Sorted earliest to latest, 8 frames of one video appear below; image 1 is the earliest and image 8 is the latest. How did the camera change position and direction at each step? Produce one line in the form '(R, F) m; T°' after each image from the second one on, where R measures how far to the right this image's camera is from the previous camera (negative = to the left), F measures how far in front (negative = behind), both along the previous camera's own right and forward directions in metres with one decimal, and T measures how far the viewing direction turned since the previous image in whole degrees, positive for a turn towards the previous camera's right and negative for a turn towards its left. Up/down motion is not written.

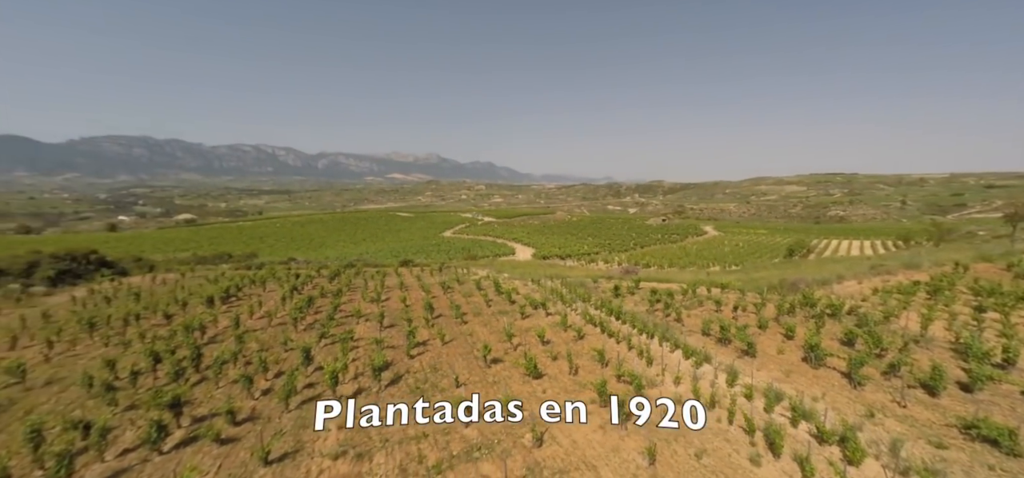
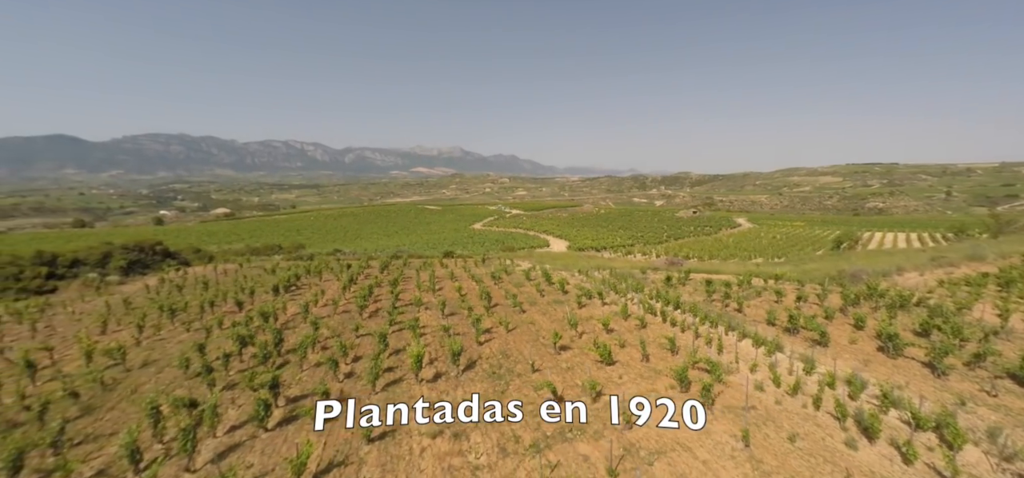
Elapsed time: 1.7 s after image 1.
(-2.3, -0.5) m; -3°
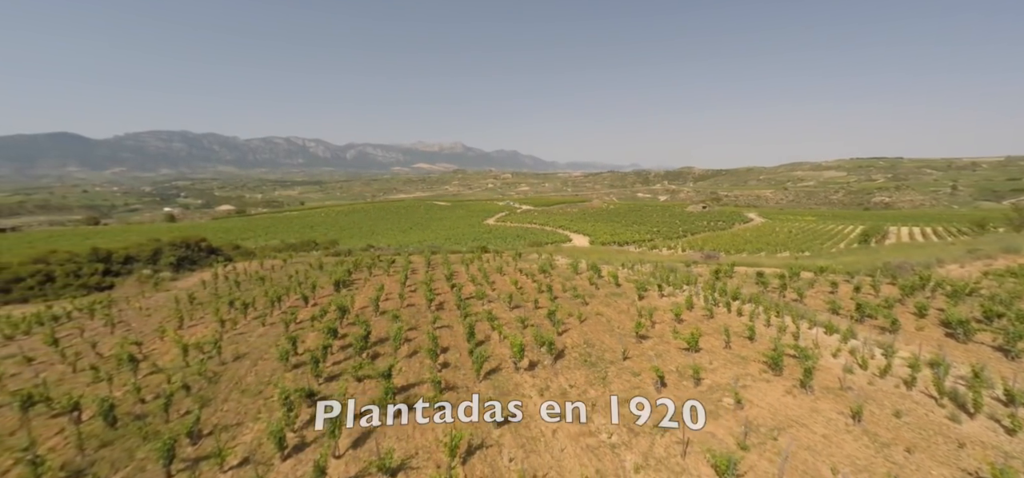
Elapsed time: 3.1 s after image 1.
(-4.1, -0.8) m; +1°
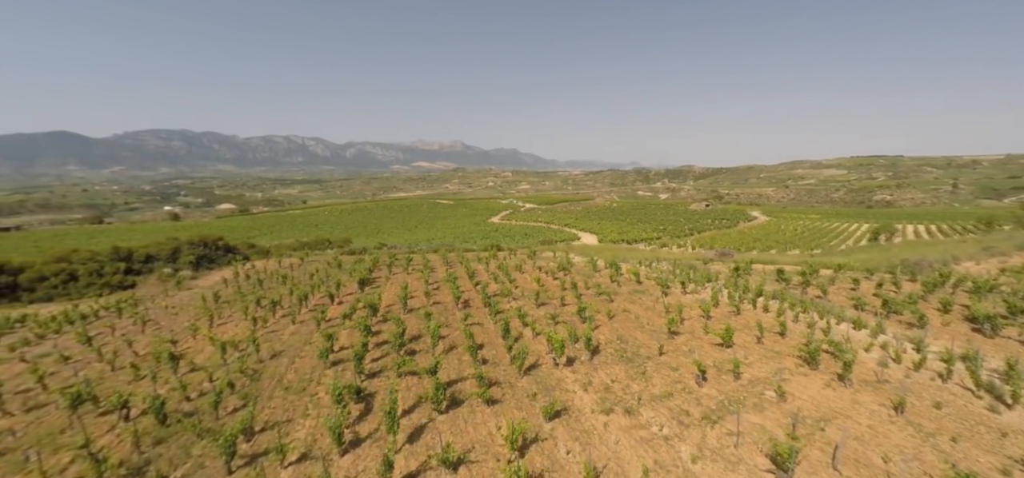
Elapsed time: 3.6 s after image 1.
(-1.8, -0.3) m; 0°
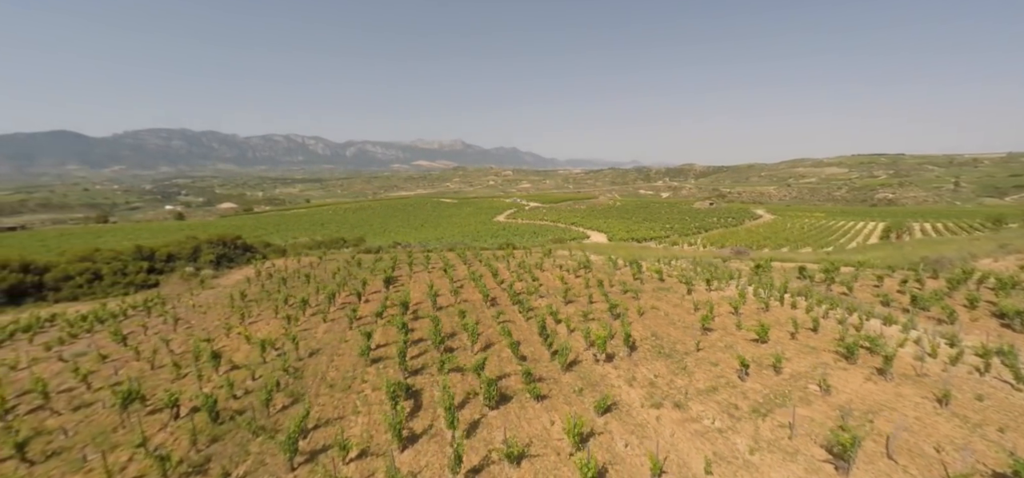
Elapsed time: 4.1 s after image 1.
(-1.9, -0.2) m; 0°
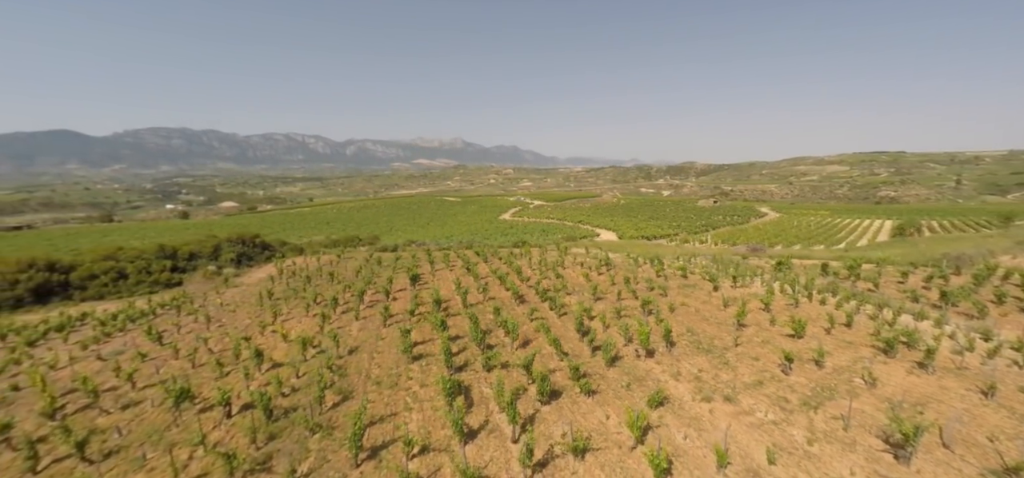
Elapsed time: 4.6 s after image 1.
(-2.0, -0.2) m; 0°
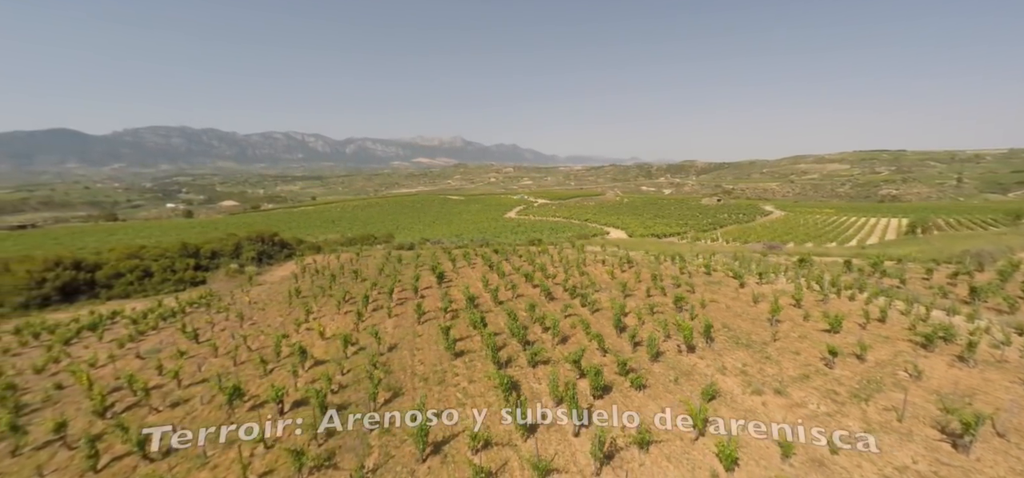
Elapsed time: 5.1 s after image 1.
(-2.1, -0.2) m; +1°
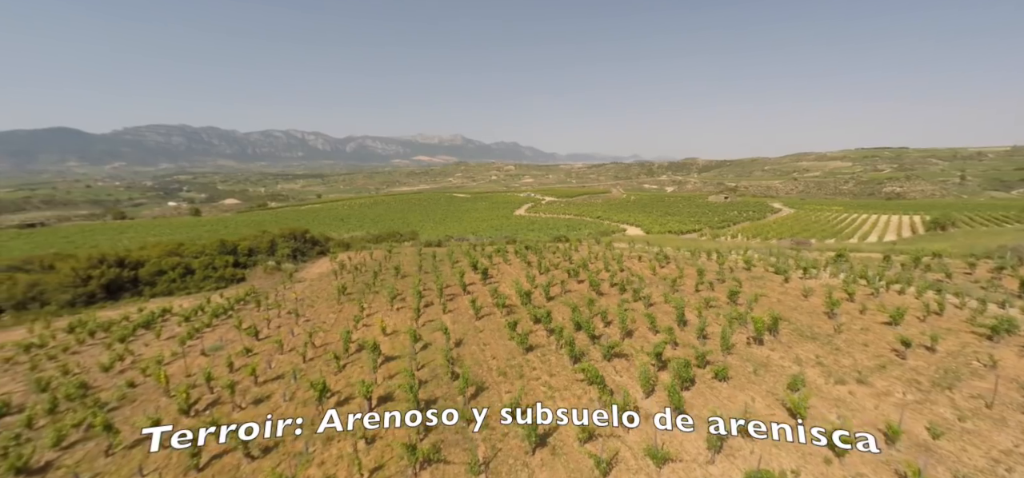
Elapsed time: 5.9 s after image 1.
(-3.6, -0.2) m; +1°
